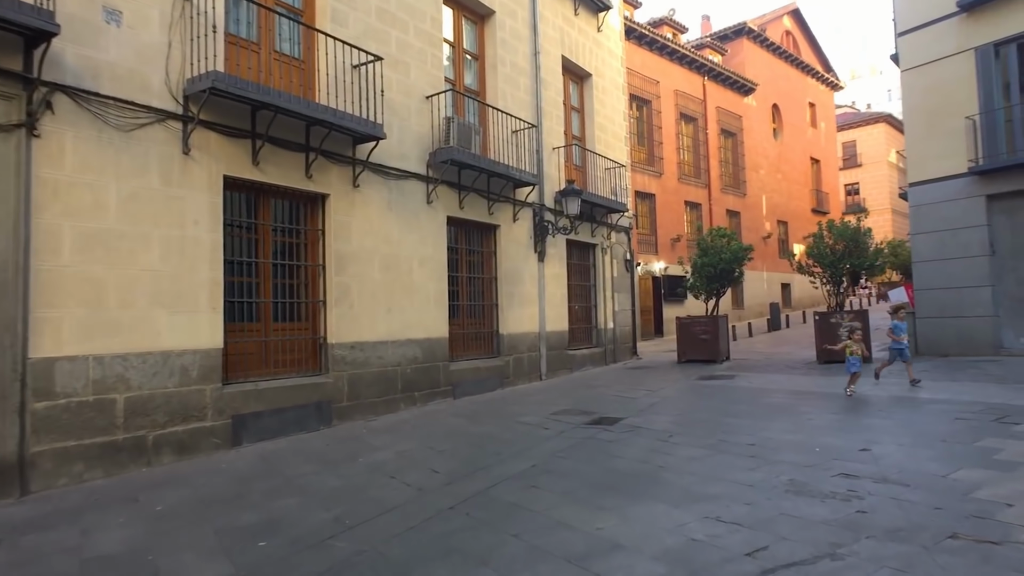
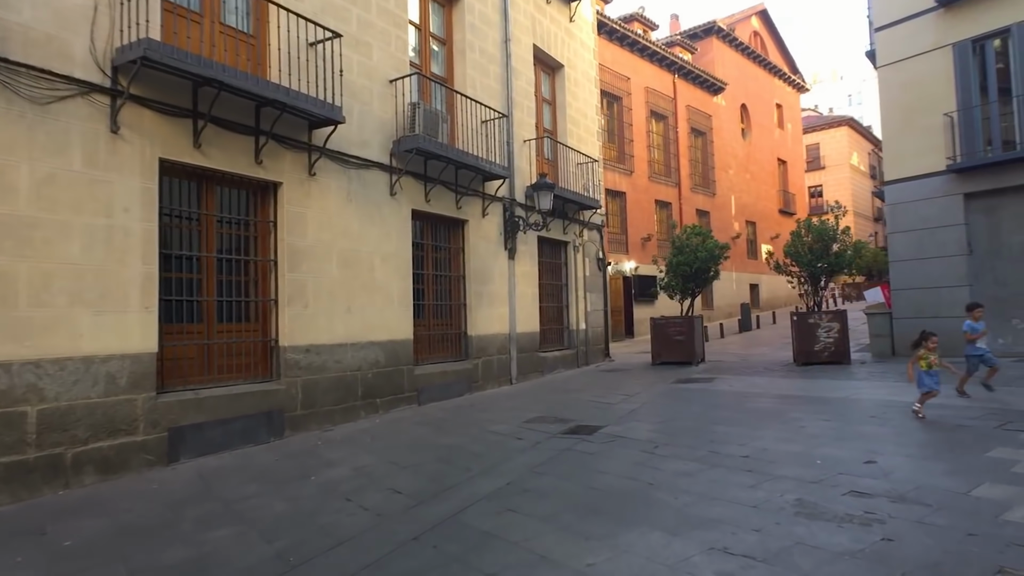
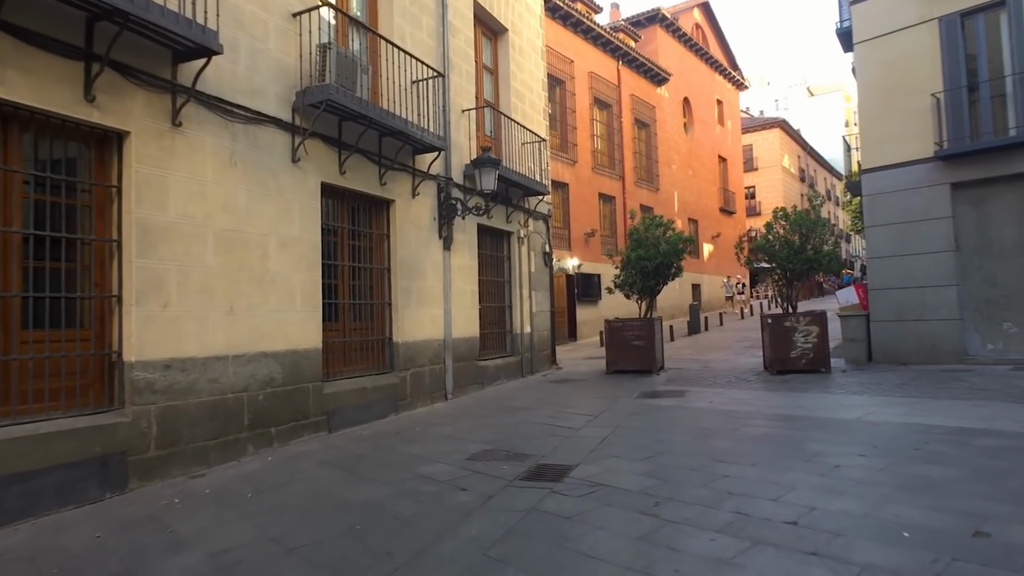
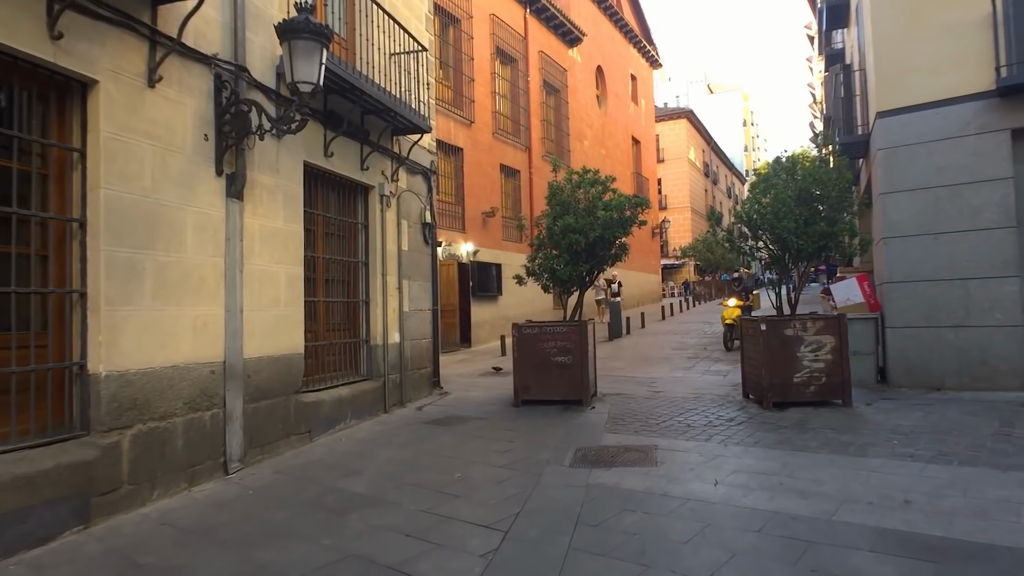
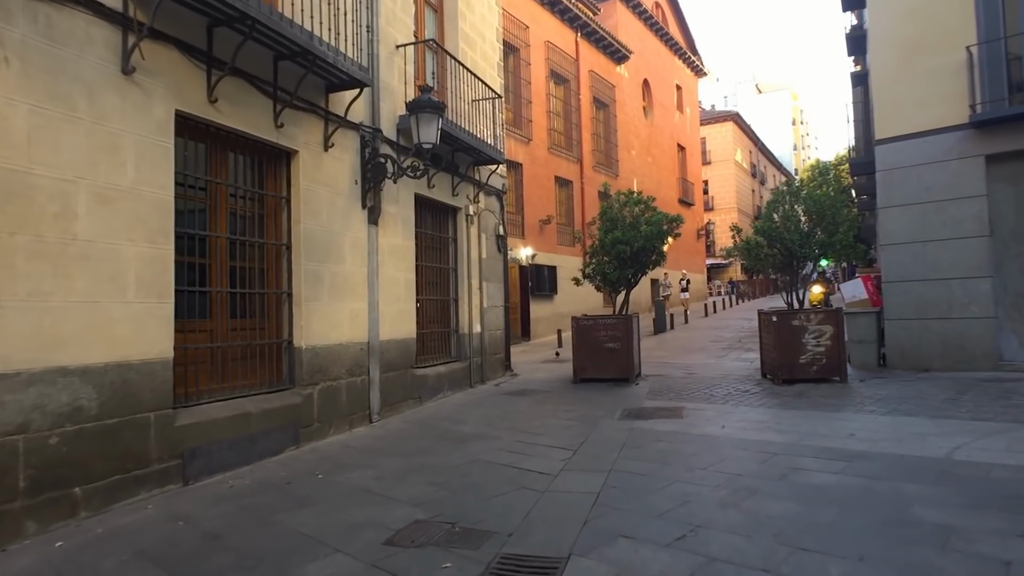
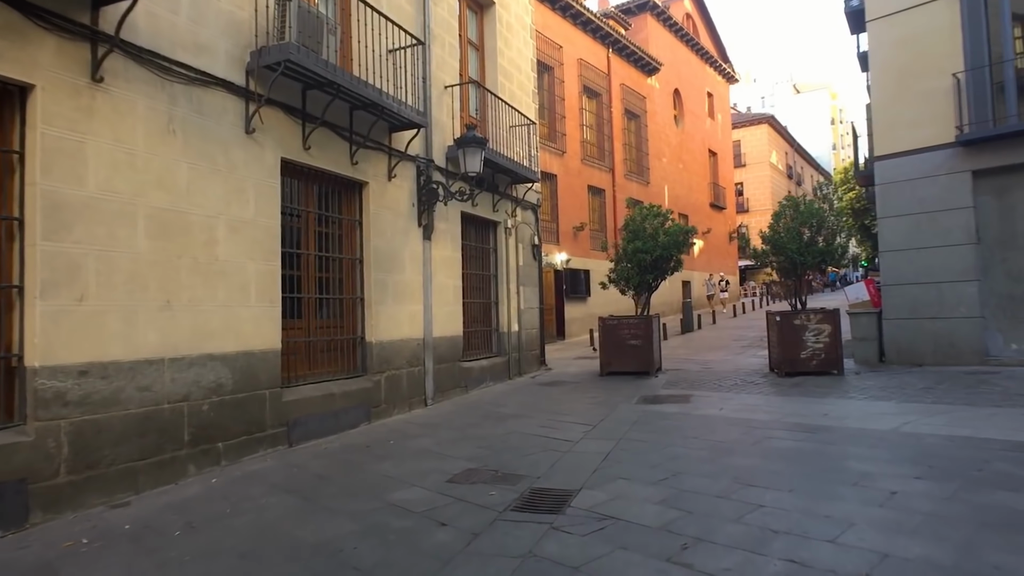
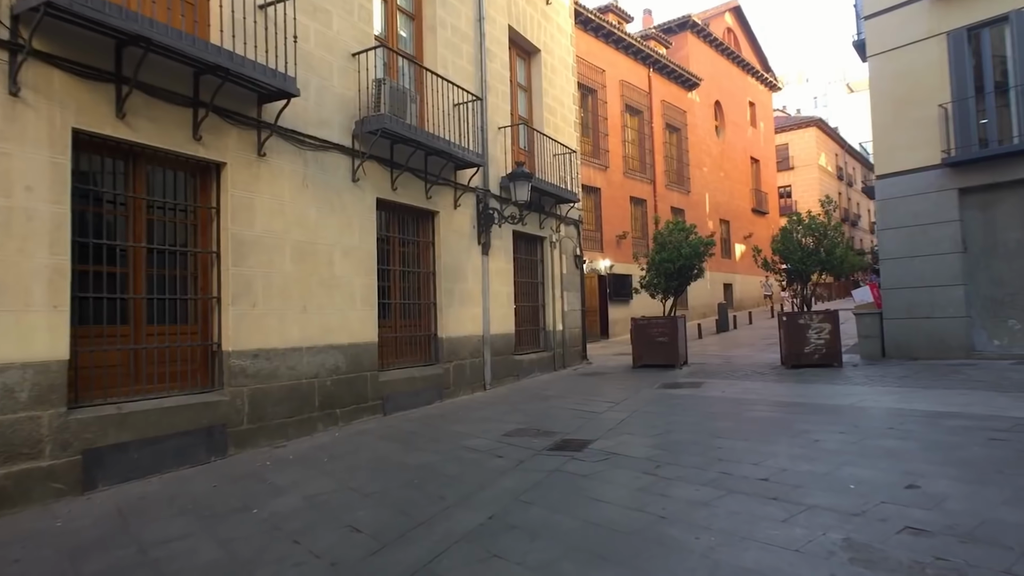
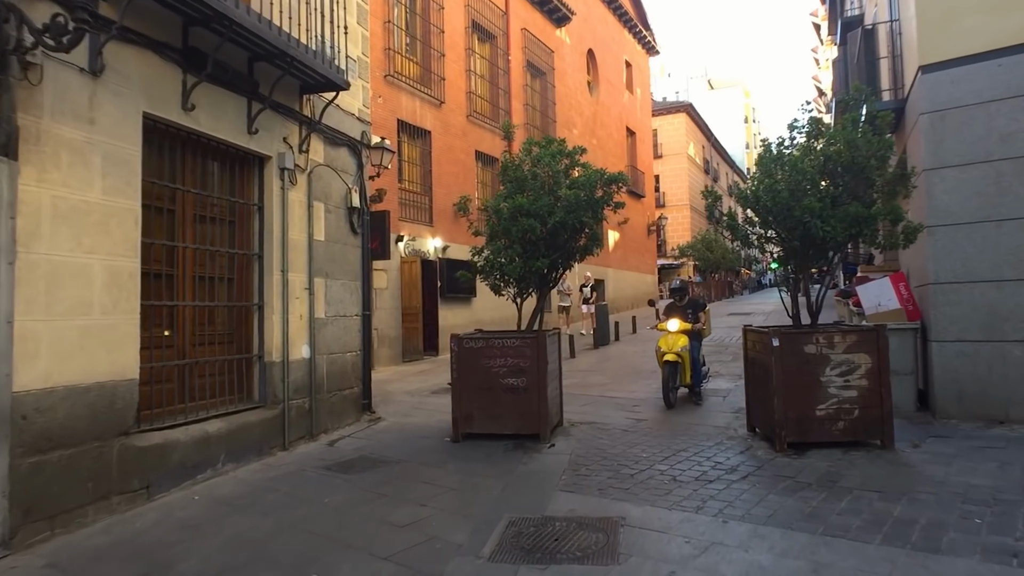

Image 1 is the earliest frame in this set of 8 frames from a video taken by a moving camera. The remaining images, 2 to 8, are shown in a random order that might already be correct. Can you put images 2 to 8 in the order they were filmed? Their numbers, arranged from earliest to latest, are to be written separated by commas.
2, 7, 3, 6, 5, 4, 8
